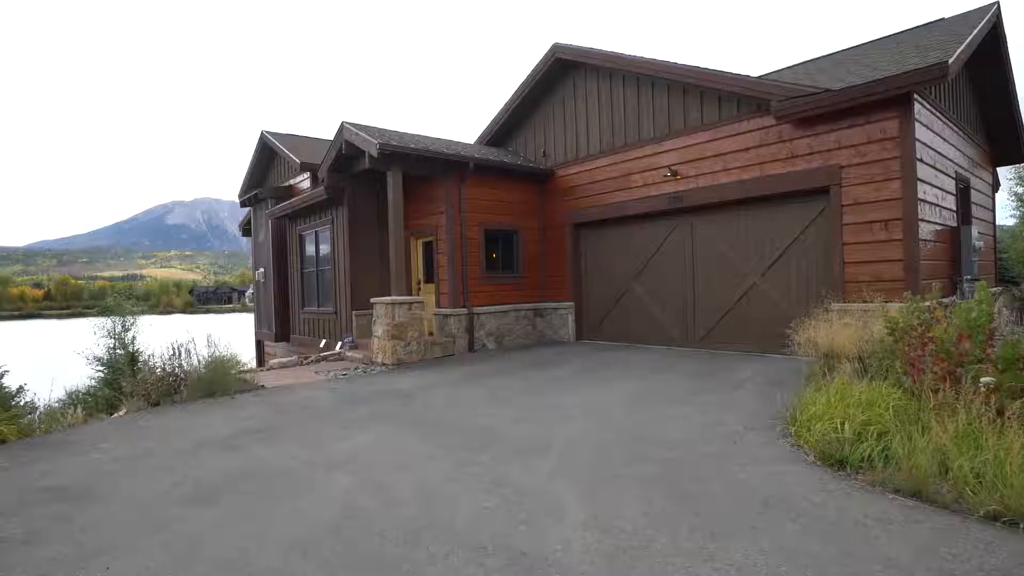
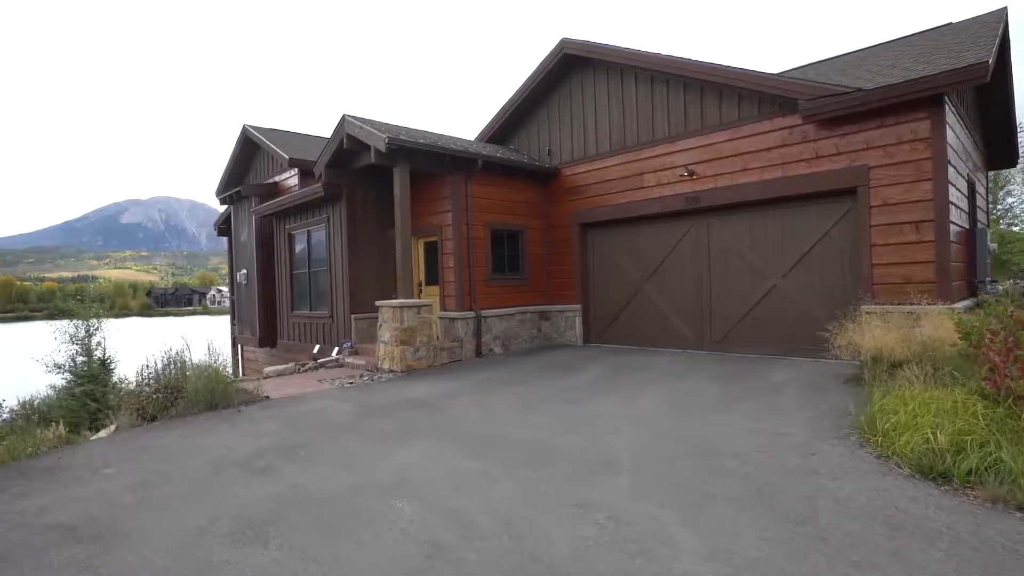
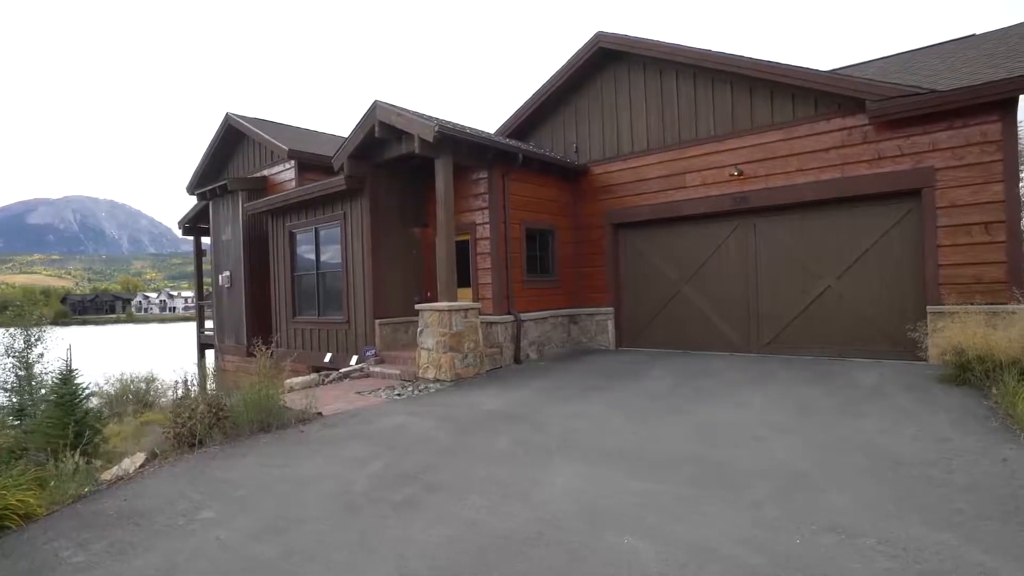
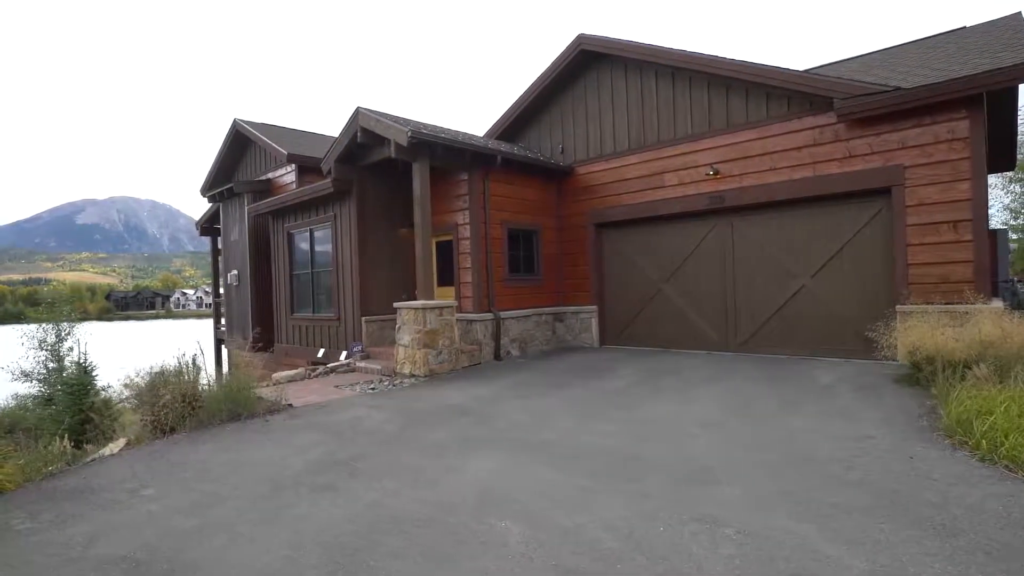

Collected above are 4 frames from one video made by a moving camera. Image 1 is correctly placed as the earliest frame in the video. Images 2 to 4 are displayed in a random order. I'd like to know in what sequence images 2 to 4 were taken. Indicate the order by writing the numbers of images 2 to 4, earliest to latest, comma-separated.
2, 4, 3
